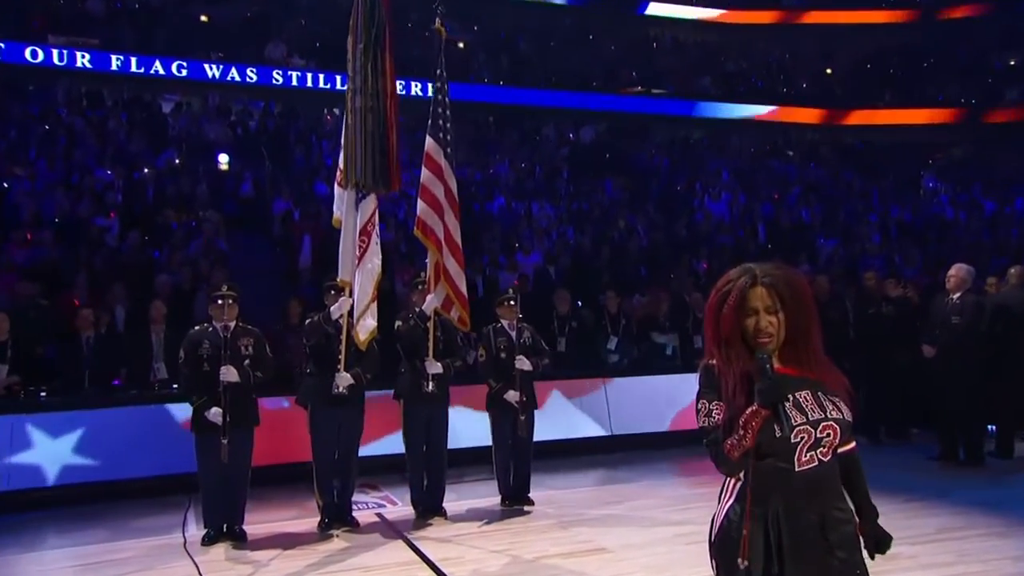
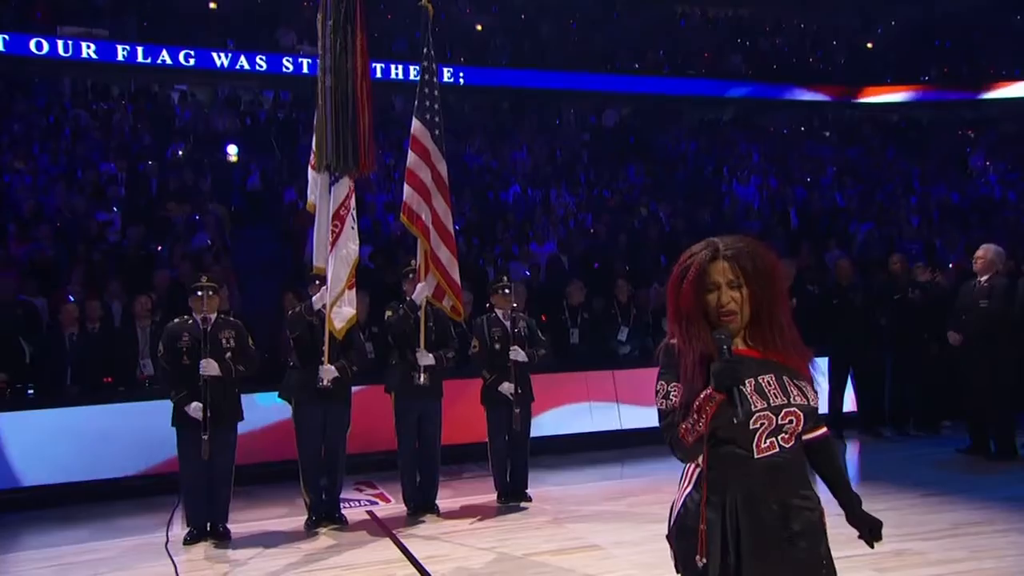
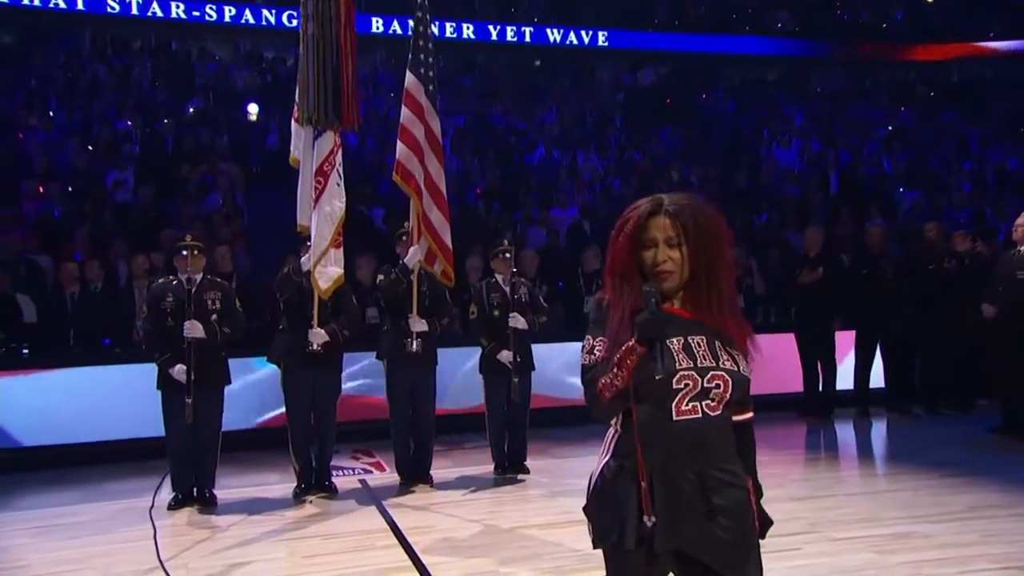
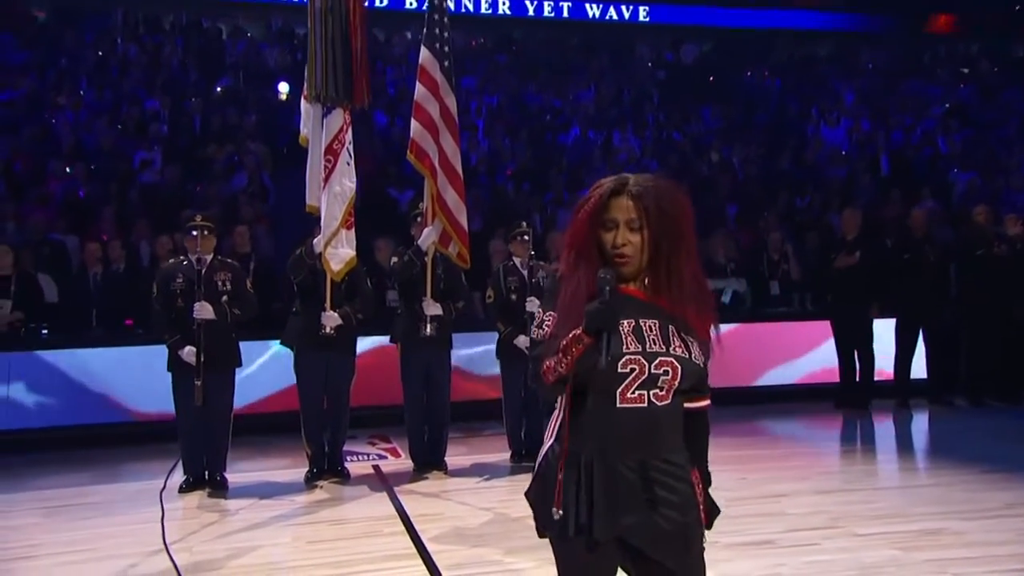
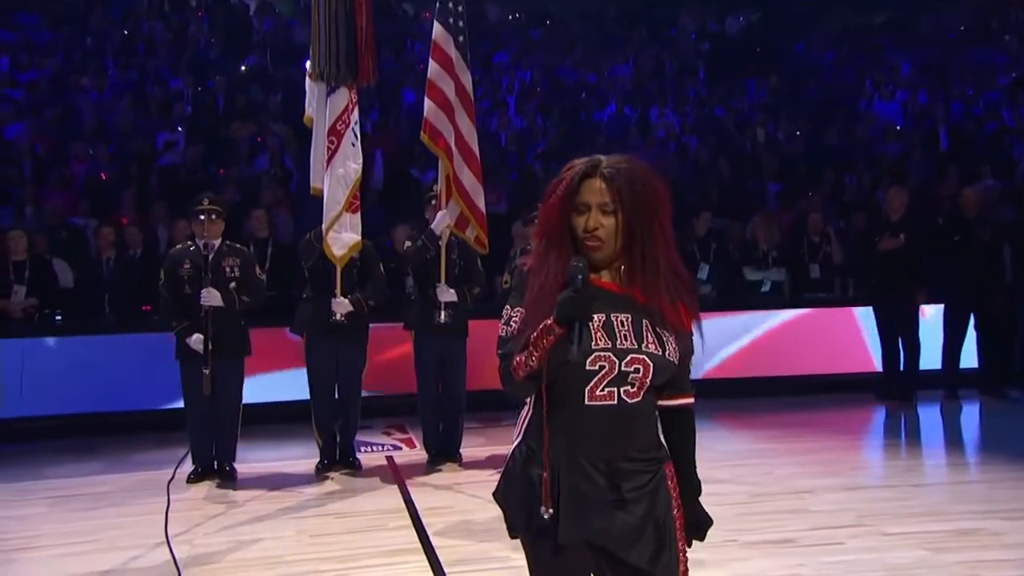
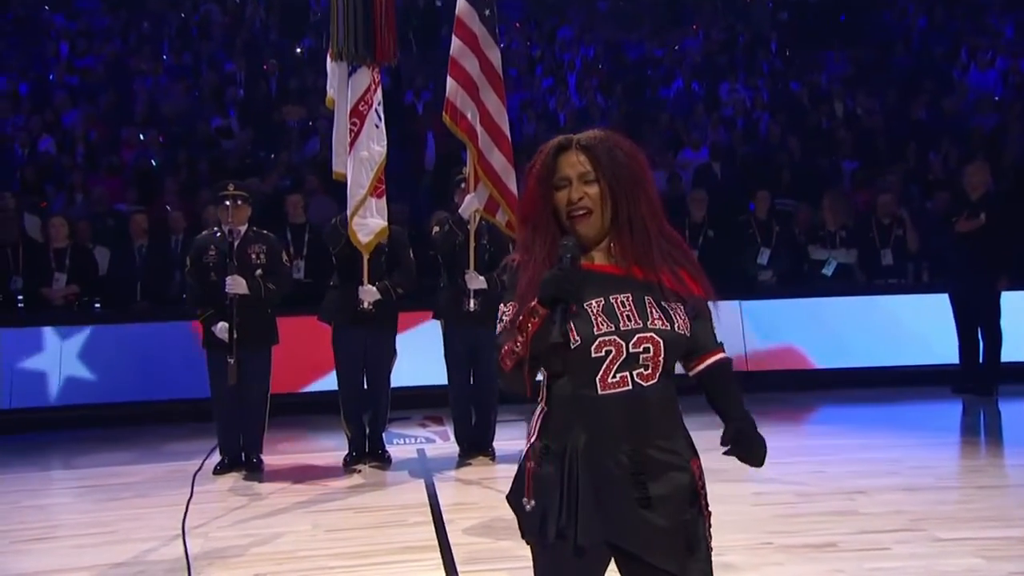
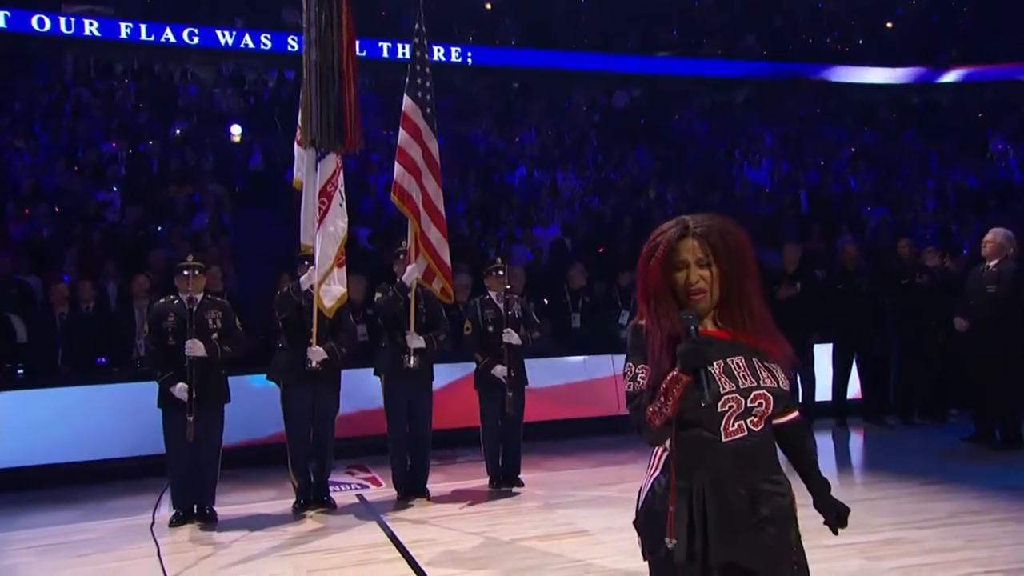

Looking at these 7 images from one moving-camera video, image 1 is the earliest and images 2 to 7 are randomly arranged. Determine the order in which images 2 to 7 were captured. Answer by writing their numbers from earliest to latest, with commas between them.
2, 7, 3, 4, 5, 6
